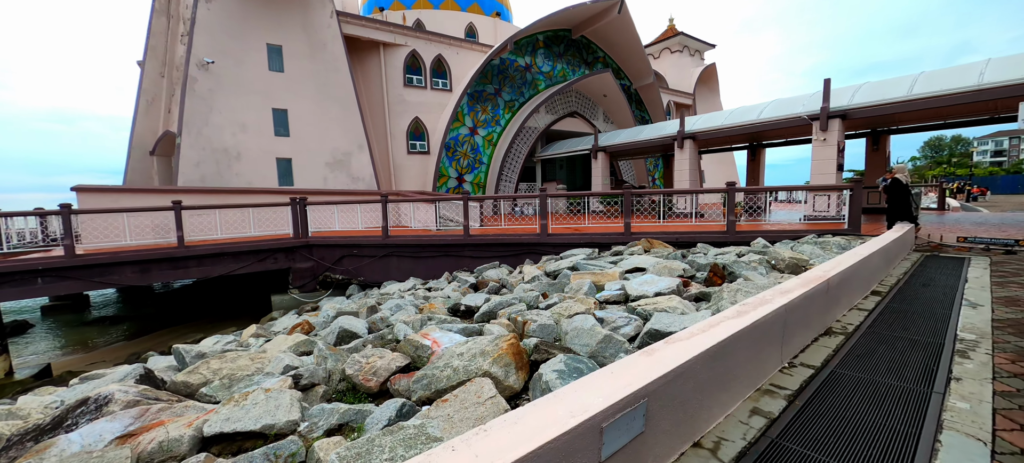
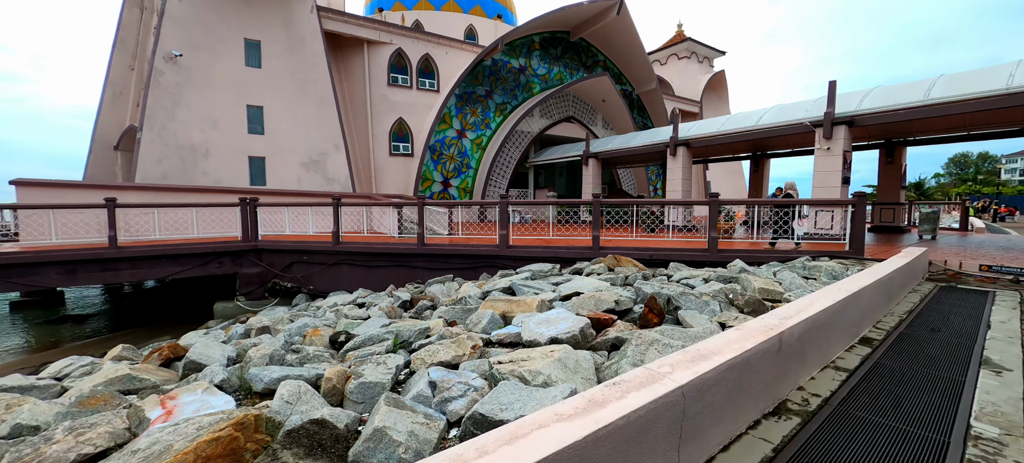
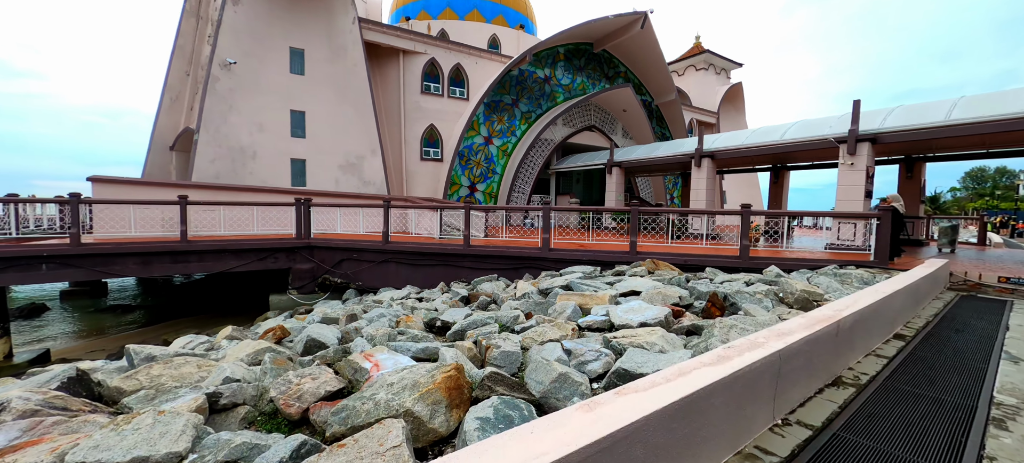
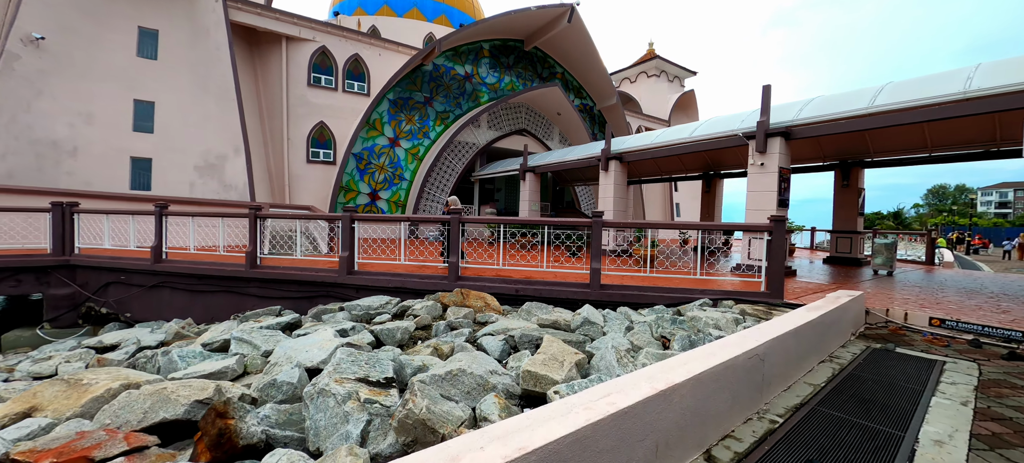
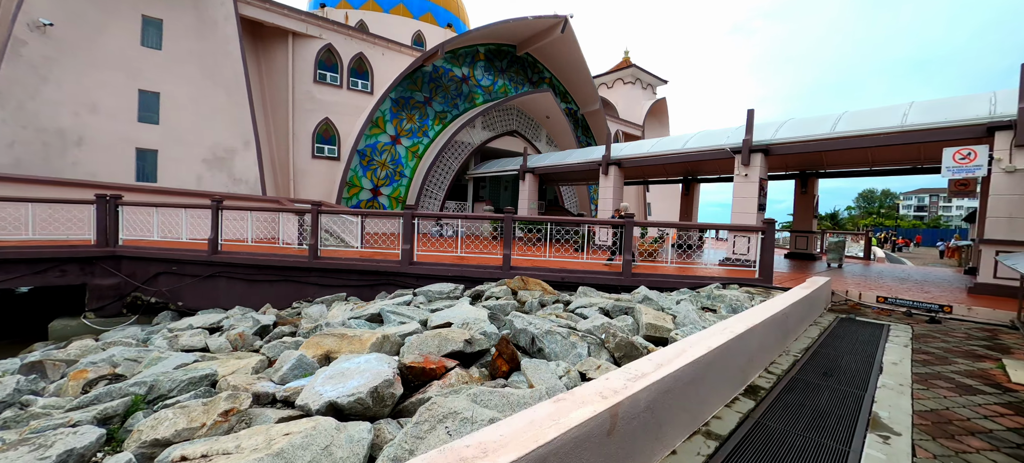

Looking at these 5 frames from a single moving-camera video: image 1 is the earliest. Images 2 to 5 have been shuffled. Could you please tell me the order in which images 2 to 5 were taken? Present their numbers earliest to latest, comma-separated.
3, 2, 5, 4
